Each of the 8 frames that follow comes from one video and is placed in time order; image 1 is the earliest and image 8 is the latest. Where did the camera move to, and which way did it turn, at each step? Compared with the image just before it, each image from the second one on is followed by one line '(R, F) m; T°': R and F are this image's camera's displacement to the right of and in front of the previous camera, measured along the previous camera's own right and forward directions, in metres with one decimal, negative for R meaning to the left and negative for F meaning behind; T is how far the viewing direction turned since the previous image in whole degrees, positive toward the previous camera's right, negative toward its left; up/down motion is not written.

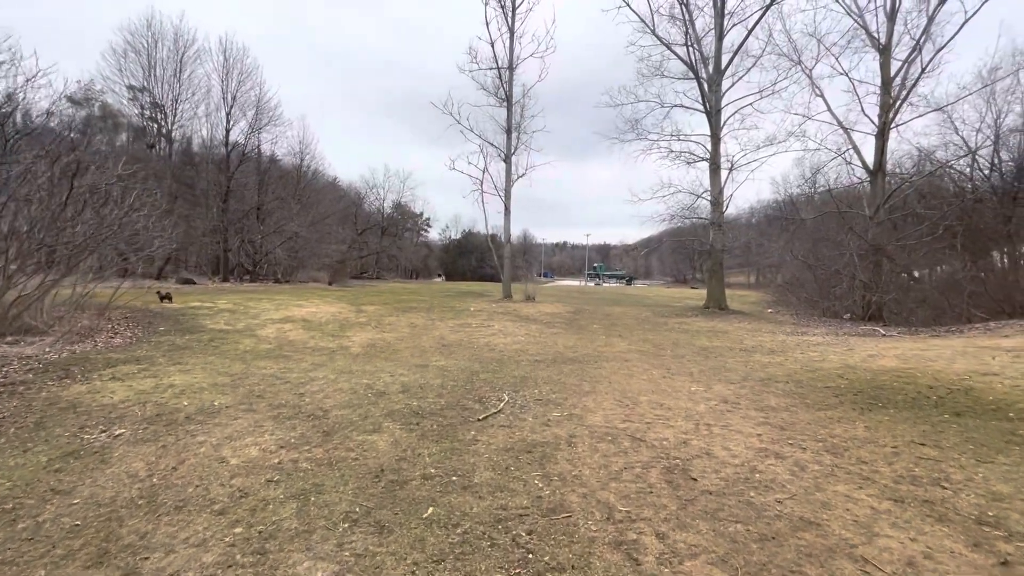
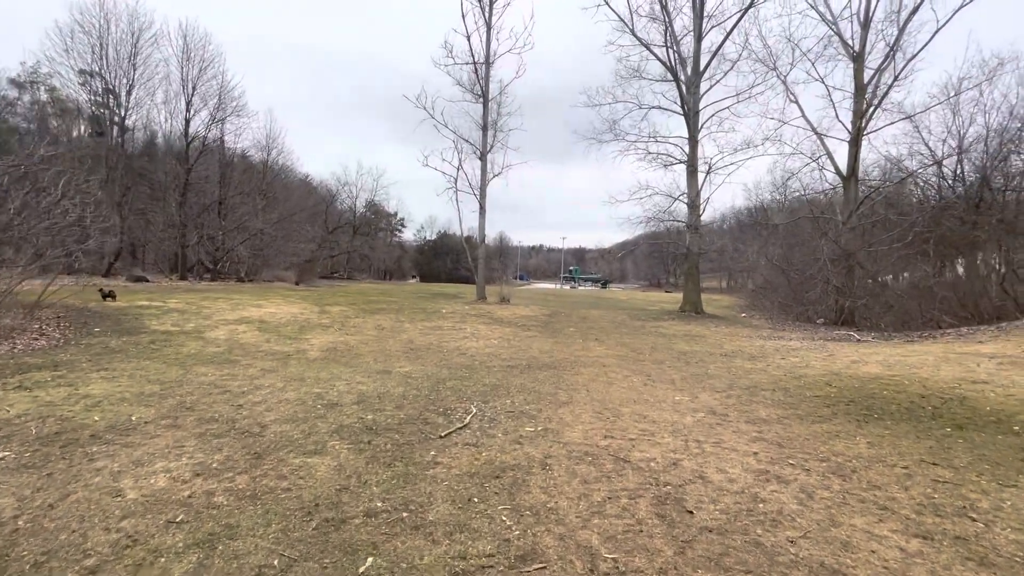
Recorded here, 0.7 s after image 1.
(+0.1, +0.5) m; +3°
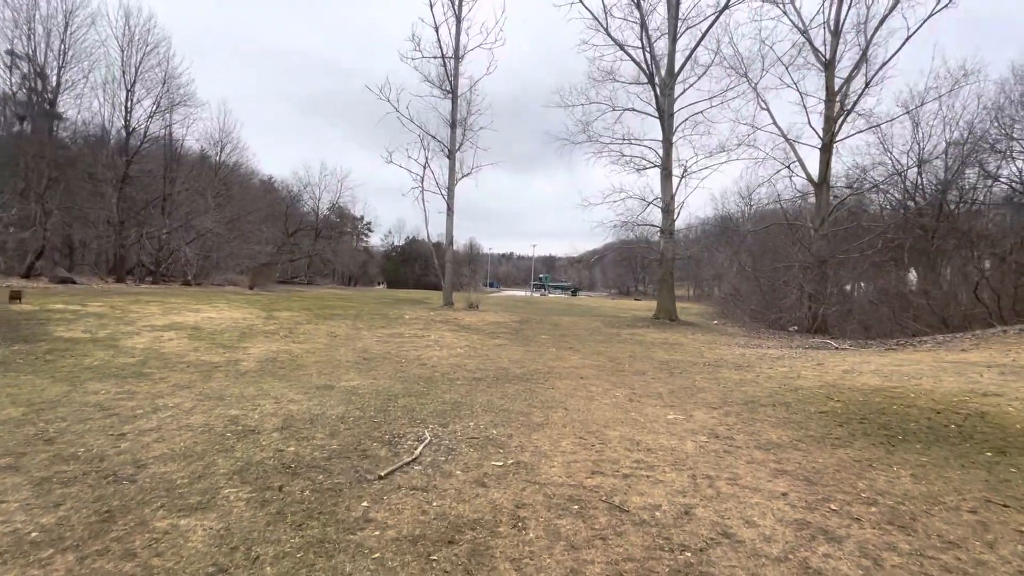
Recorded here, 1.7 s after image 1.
(0.0, +0.9) m; +4°
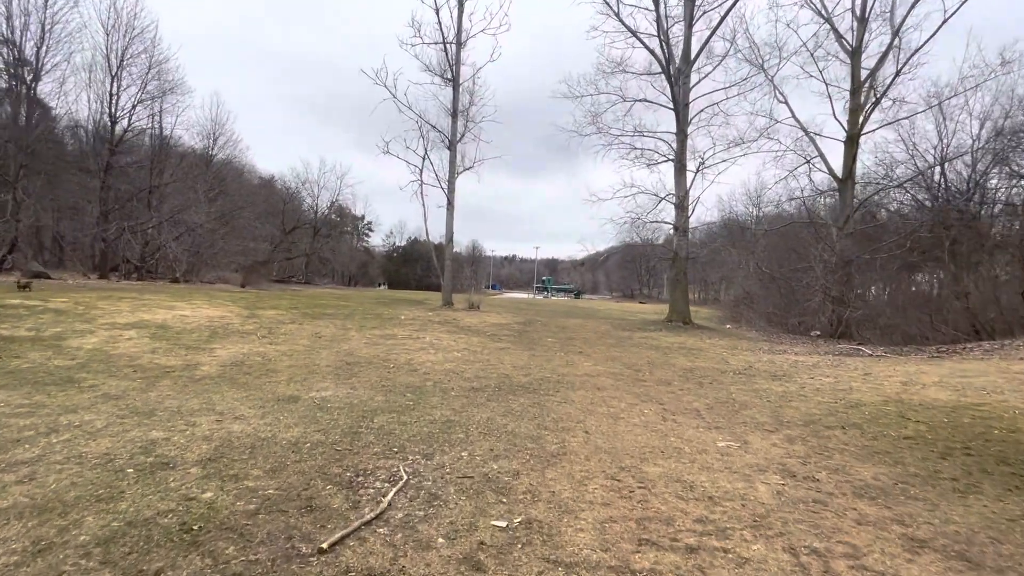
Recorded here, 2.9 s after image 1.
(0.0, +1.0) m; 0°
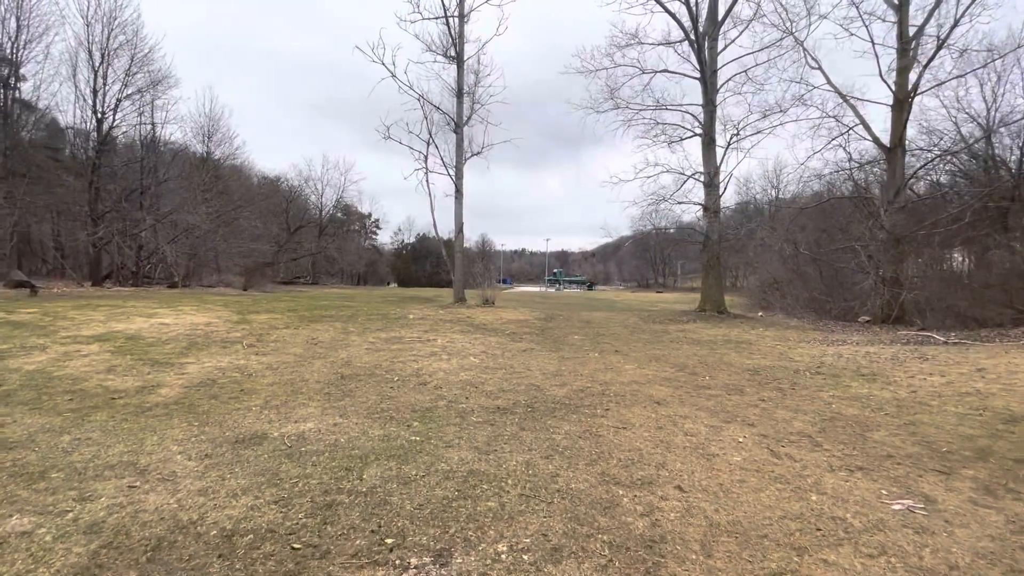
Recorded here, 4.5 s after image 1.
(-0.2, +1.3) m; -1°
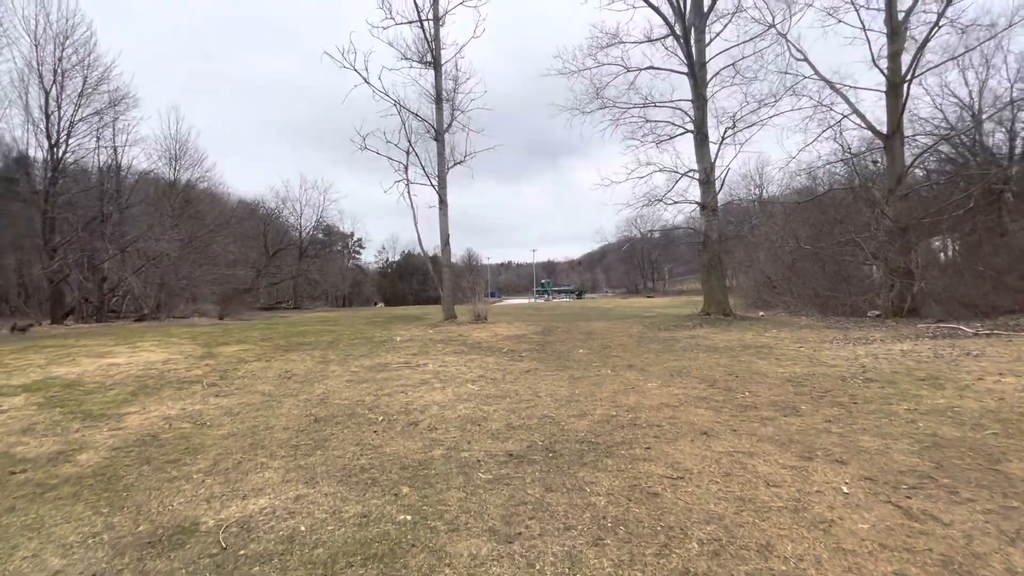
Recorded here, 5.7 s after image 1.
(-0.1, +0.9) m; +2°
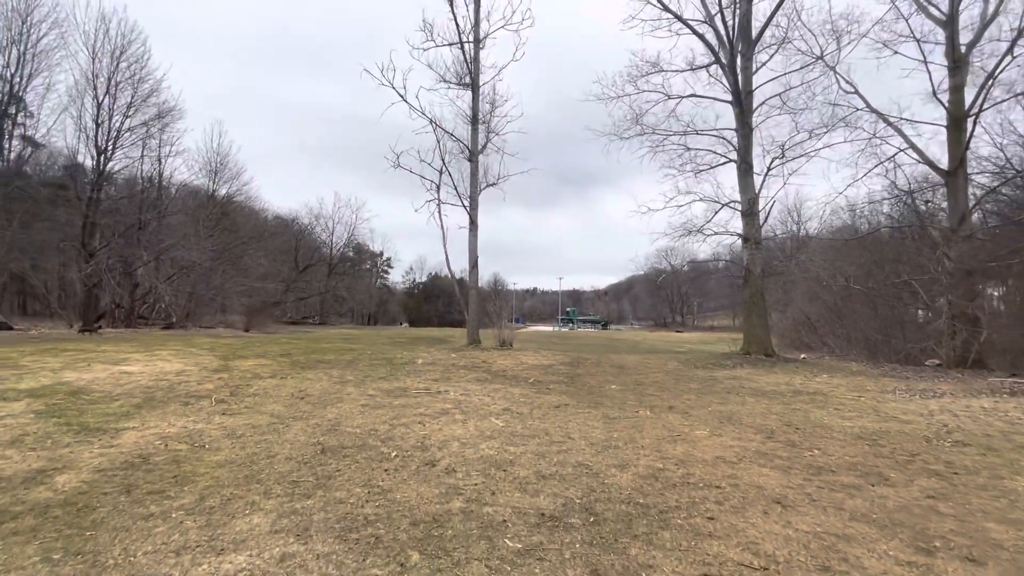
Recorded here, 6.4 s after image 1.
(-0.1, +0.5) m; -3°
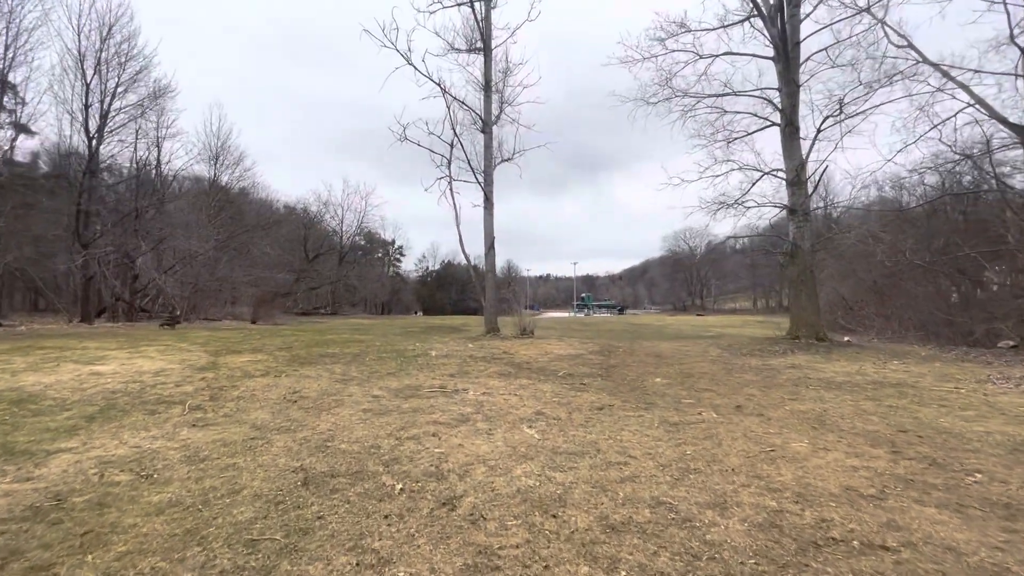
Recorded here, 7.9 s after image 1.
(-0.2, +1.2) m; -2°
